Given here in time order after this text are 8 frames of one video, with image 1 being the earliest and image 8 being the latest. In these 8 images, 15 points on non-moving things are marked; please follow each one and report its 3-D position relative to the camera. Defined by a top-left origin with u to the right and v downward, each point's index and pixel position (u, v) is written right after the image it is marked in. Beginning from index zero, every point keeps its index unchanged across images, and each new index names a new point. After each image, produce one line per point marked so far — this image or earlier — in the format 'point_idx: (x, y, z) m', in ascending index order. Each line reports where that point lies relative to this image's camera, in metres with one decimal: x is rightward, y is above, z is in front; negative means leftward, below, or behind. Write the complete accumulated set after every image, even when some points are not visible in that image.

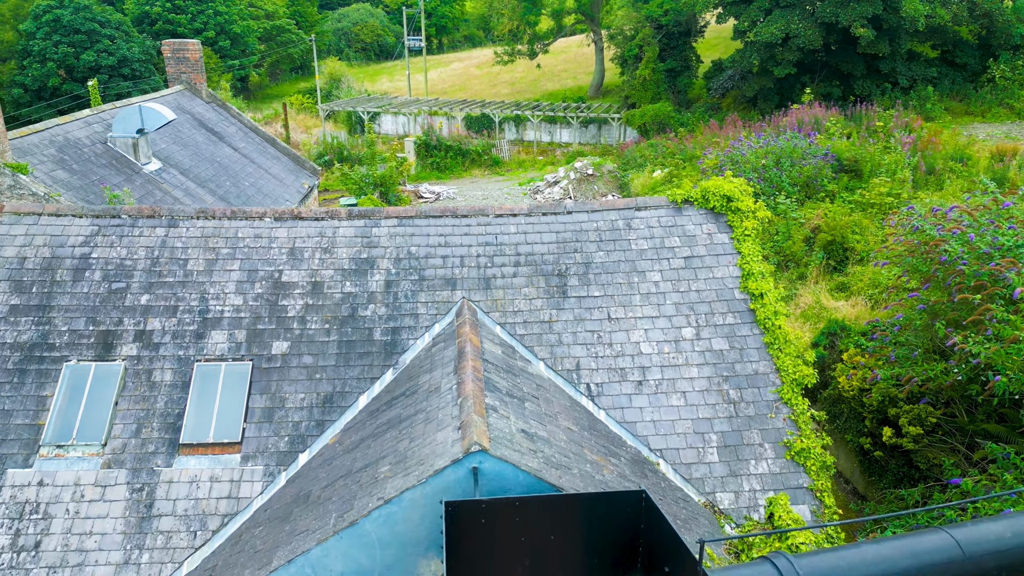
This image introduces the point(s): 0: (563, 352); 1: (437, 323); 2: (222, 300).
0: (+0.5, -0.6, +6.7) m
1: (-0.7, -0.3, +6.8) m
2: (-2.8, -0.1, +6.9) m
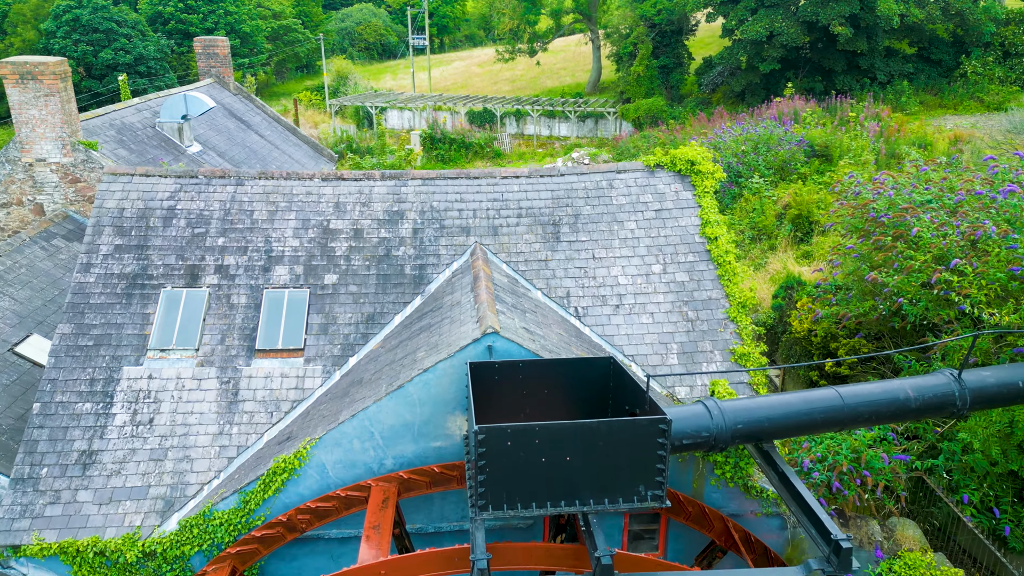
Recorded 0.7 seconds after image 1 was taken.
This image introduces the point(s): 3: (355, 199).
0: (+0.5, +0.1, +8.4) m
1: (-0.7, +0.3, +8.5) m
2: (-2.7, +0.6, +8.6) m
3: (-1.9, +1.1, +9.0) m
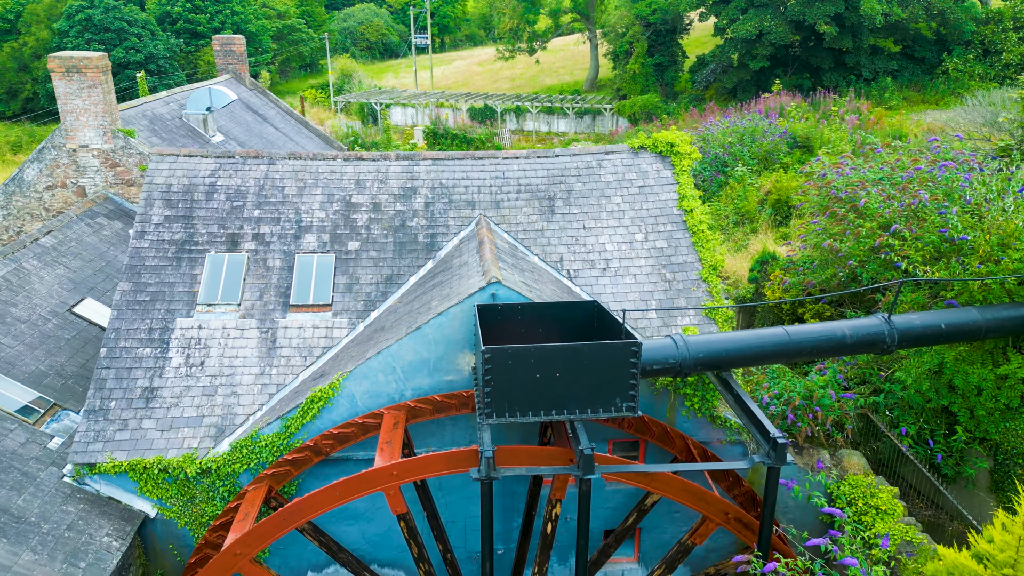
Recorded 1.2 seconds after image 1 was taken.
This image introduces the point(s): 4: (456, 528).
0: (+0.5, +0.5, +9.6) m
1: (-0.7, +0.8, +9.7) m
2: (-2.7, +1.0, +9.8) m
3: (-1.9, +1.6, +10.2) m
4: (-0.7, -2.8, +8.7) m
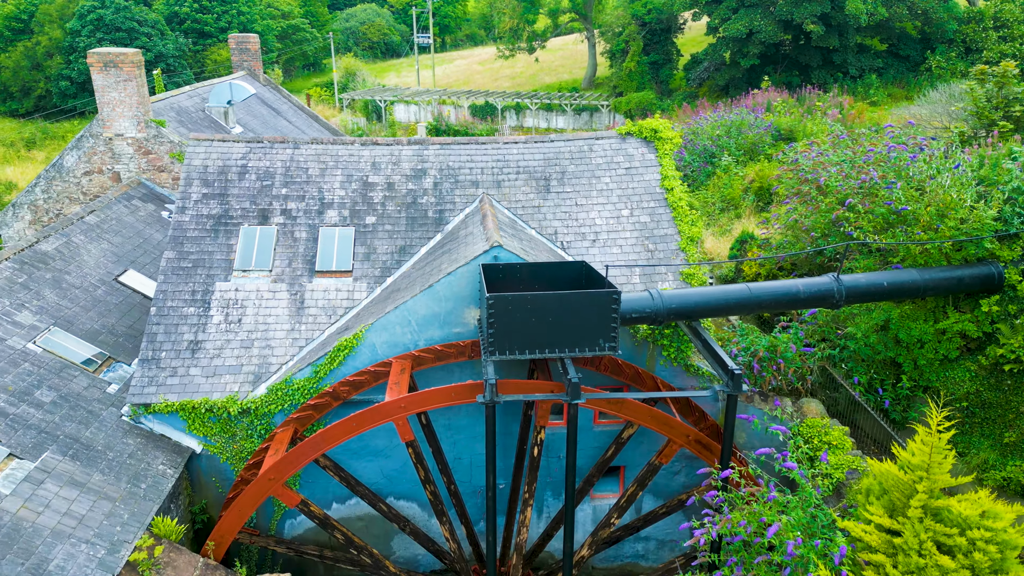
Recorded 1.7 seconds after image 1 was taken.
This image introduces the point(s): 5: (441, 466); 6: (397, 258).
0: (+0.5, +1.0, +10.8) m
1: (-0.7, +1.2, +10.9) m
2: (-2.7, +1.5, +11.0) m
3: (-1.9, +2.0, +11.4) m
4: (-0.7, -2.4, +9.9) m
5: (-1.0, -2.2, +9.1) m
6: (-1.7, +0.4, +10.5) m
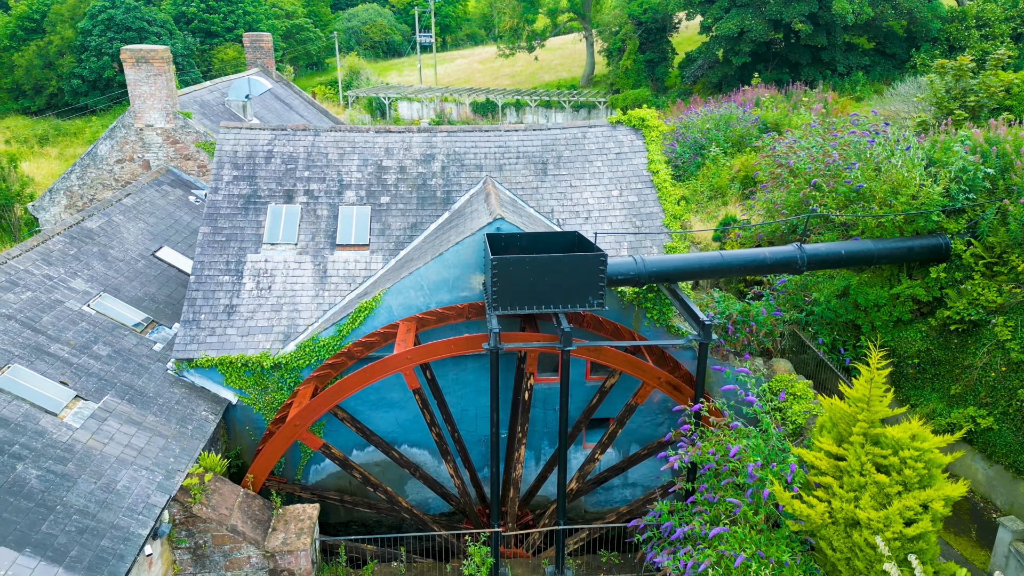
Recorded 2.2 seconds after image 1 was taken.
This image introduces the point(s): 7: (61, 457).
0: (+0.5, +1.4, +11.9) m
1: (-0.7, +1.7, +12.0) m
2: (-2.7, +1.9, +12.1) m
3: (-1.9, +2.5, +12.5) m
4: (-0.7, -1.9, +11.1) m
5: (-0.9, -1.8, +10.2) m
6: (-1.6, +0.9, +11.6) m
7: (-4.9, -1.8, +7.9) m
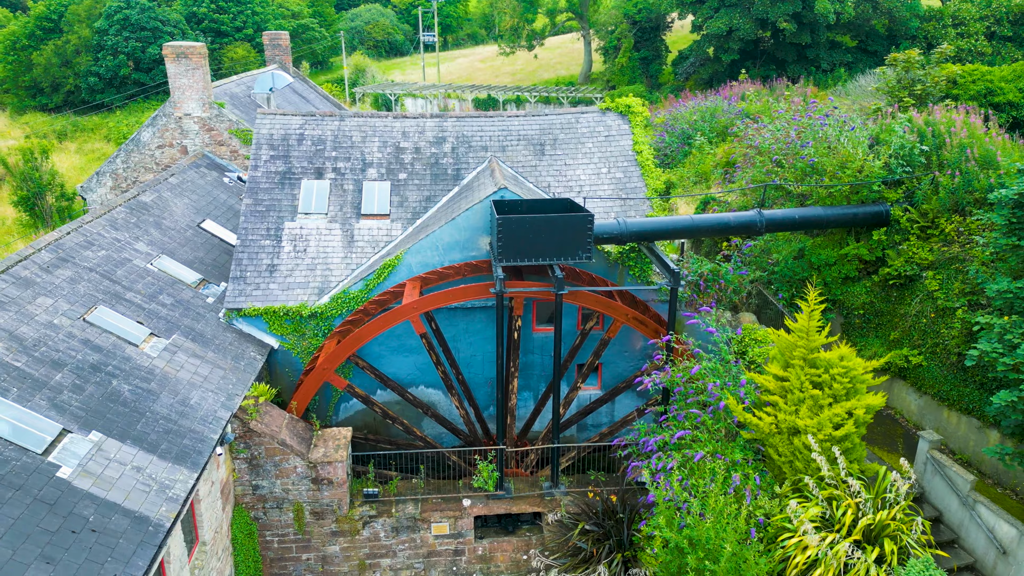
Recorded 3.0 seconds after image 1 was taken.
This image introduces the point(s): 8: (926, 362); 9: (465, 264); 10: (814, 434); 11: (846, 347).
0: (+0.6, +2.1, +13.7) m
1: (-0.6, +2.3, +13.7) m
2: (-2.7, +2.5, +13.9) m
3: (-1.9, +3.1, +14.3) m
4: (-0.6, -1.3, +12.8) m
5: (-0.9, -1.1, +11.9) m
6: (-1.6, +1.5, +13.3) m
7: (-4.8, -1.2, +9.6) m
8: (+6.3, -1.1, +11.1) m
9: (-0.7, +0.4, +11.9) m
10: (+3.8, -1.8, +9.1) m
11: (+4.4, -0.8, +9.5) m
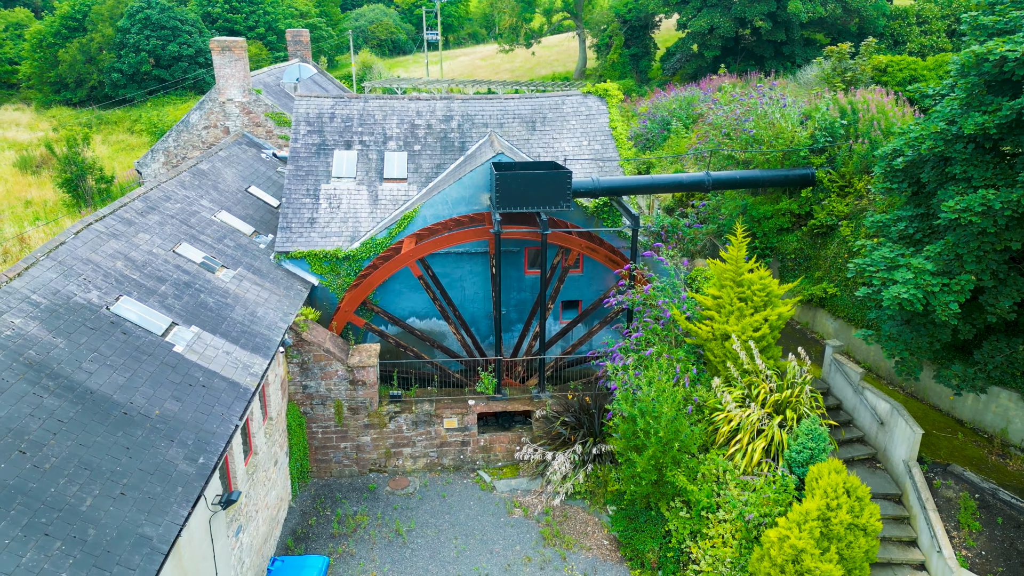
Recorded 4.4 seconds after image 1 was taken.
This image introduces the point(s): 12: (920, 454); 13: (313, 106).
0: (+0.5, +3.1, +16.4) m
1: (-0.7, +3.4, +16.5) m
2: (-2.8, +3.6, +16.6) m
3: (-2.0, +4.2, +17.0) m
4: (-0.7, -0.2, +15.6) m
5: (-1.0, -0.1, +14.7) m
6: (-1.7, +2.6, +16.1) m
7: (-4.9, -0.1, +12.4) m
8: (+6.2, -0.1, +13.9) m
9: (-0.8, +1.5, +14.7) m
10: (+3.7, -0.8, +11.9) m
11: (+4.3, +0.3, +12.3) m
12: (+6.3, -2.6, +11.2) m
13: (-4.6, +4.2, +16.8) m
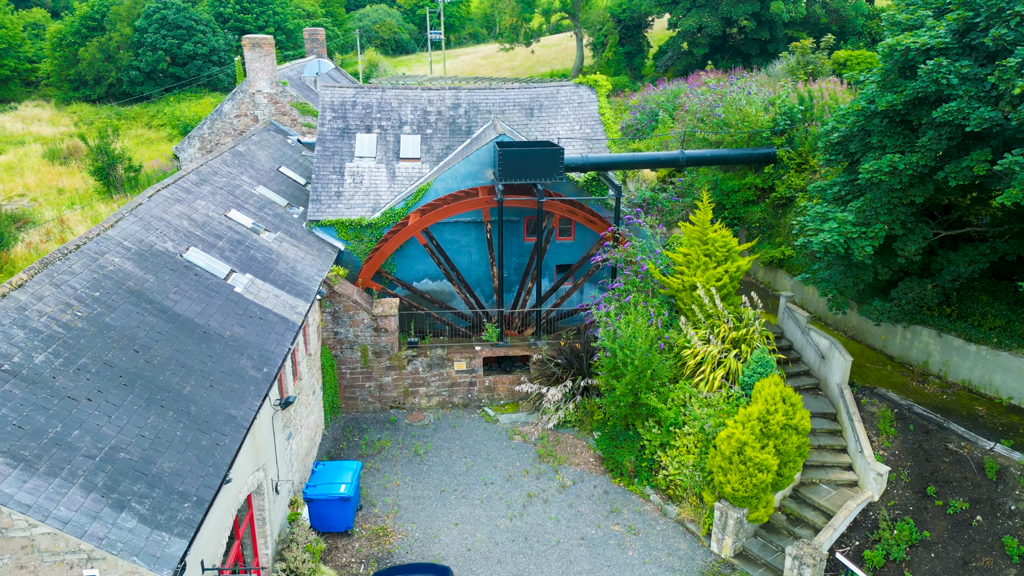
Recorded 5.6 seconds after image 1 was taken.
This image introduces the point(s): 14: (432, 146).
0: (+0.5, +4.0, +18.7) m
1: (-0.7, +4.2, +18.8) m
2: (-2.7, +4.5, +18.9) m
3: (-2.0, +5.0, +19.3) m
4: (-0.7, +0.6, +17.8) m
5: (-1.0, +0.8, +17.0) m
6: (-1.7, +3.4, +18.4) m
7: (-4.9, +0.7, +14.6) m
8: (+6.2, +0.8, +16.1) m
9: (-0.8, +2.3, +16.9) m
10: (+3.7, +0.1, +14.1) m
11: (+4.3, +1.1, +14.5) m
12: (+6.3, -1.7, +13.5) m
13: (-4.6, +5.0, +19.0) m
14: (-2.0, +3.6, +18.4) m
